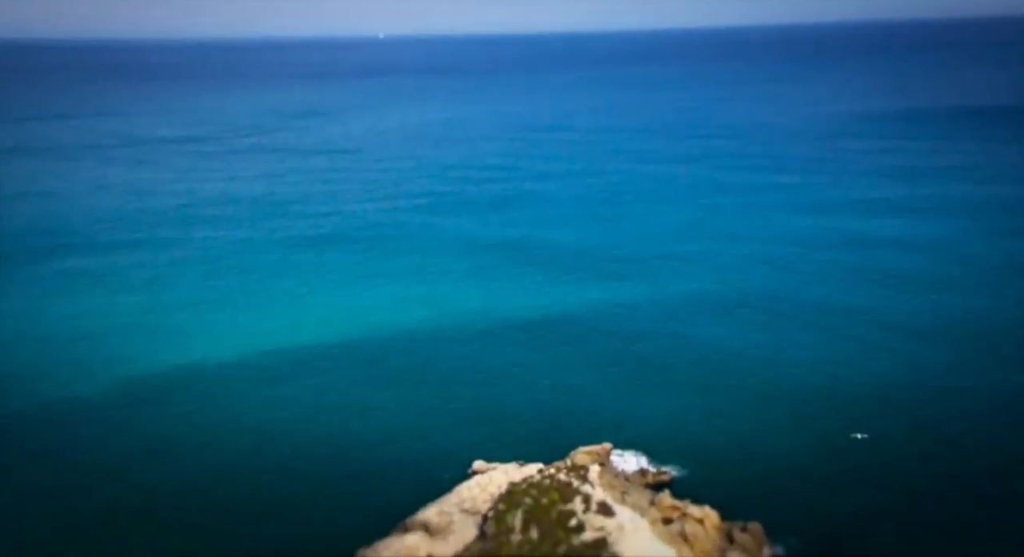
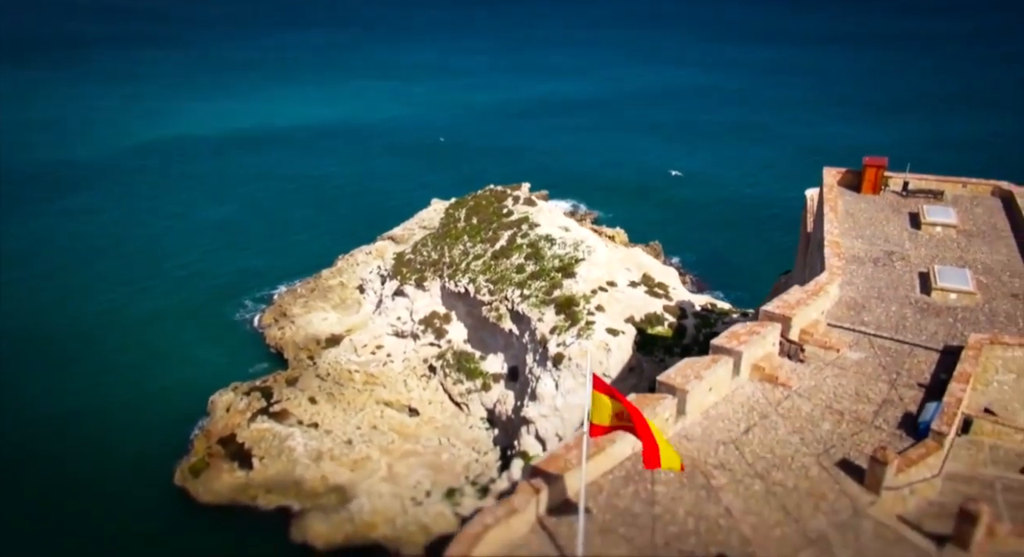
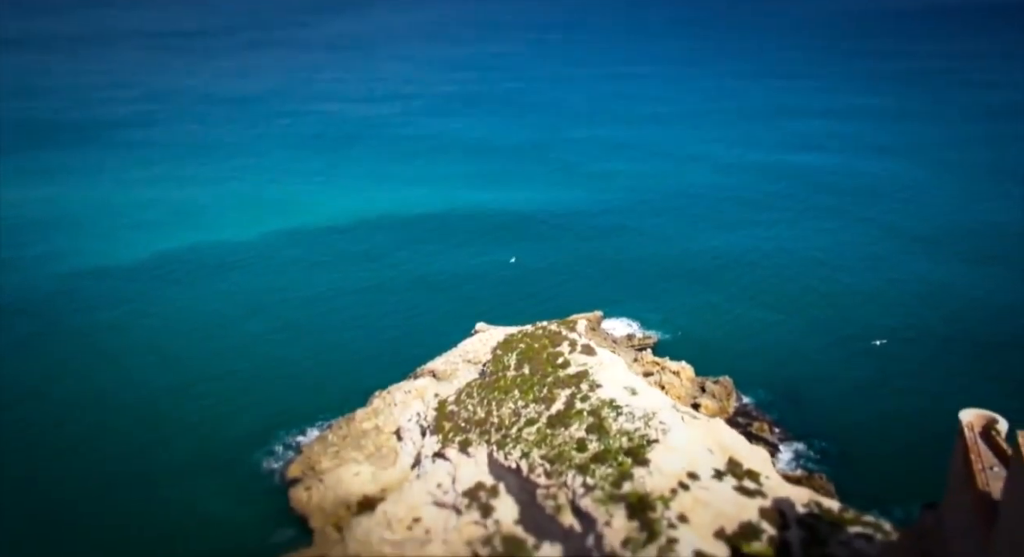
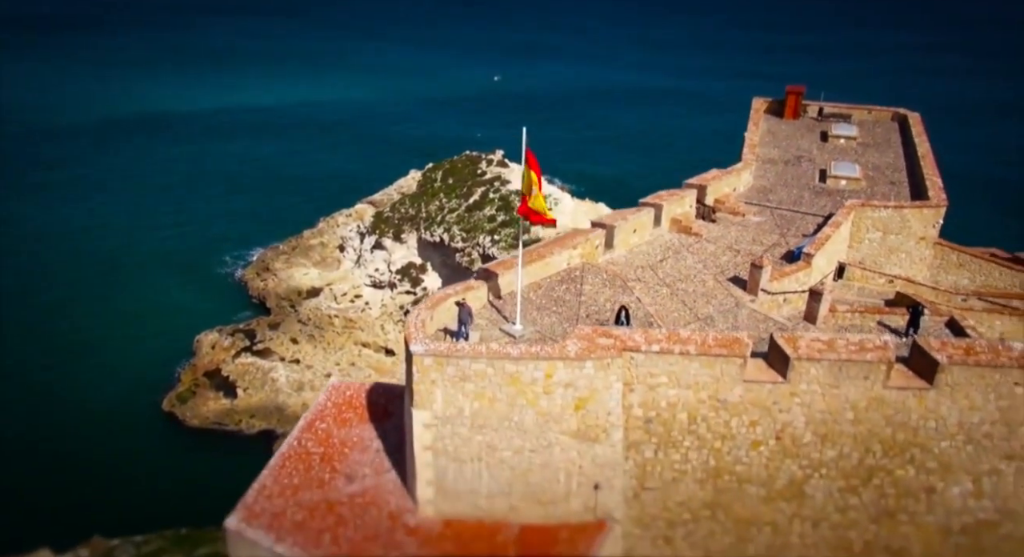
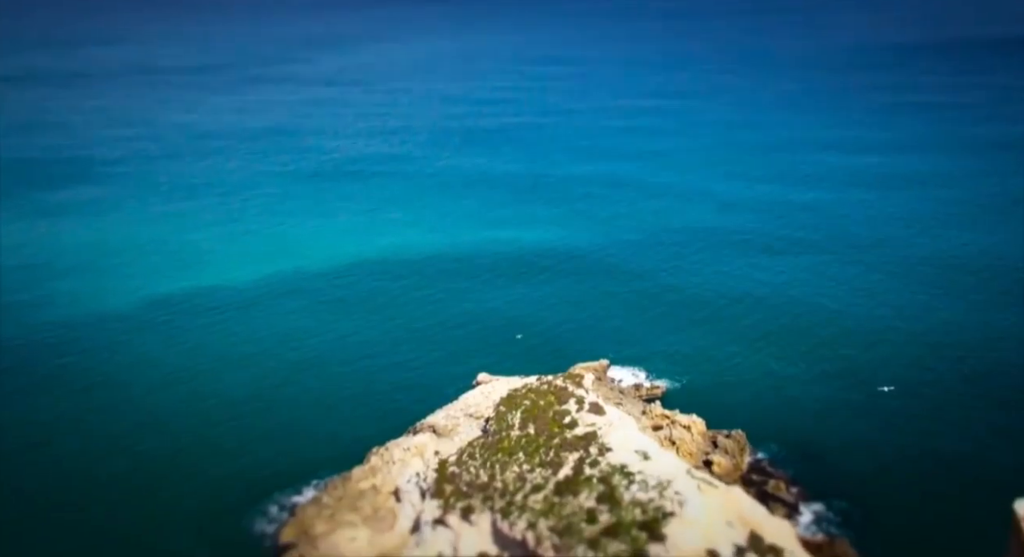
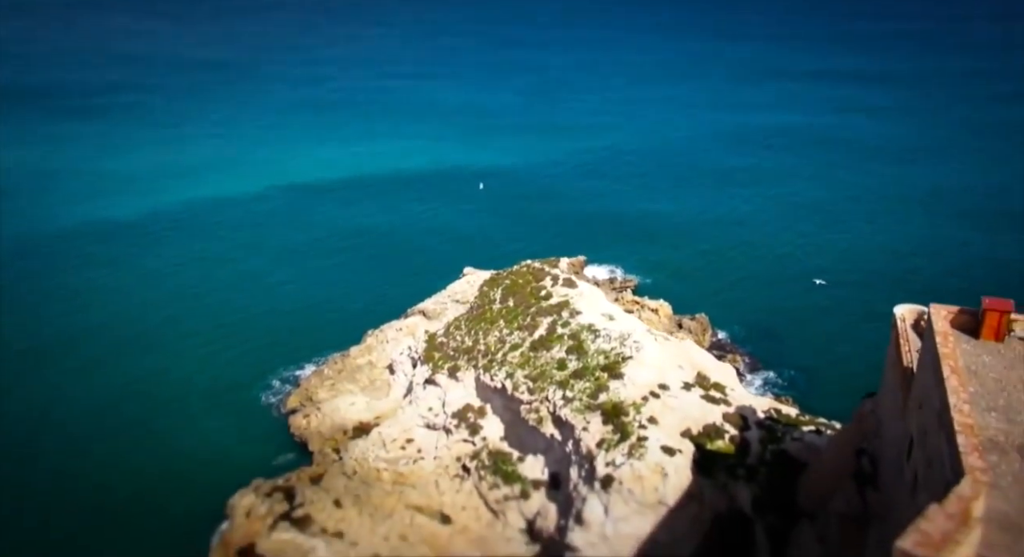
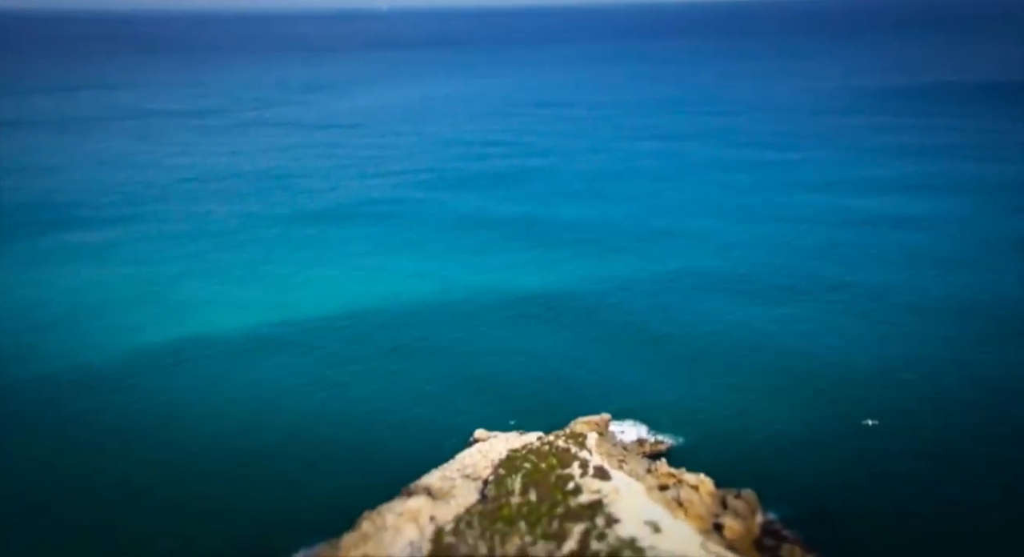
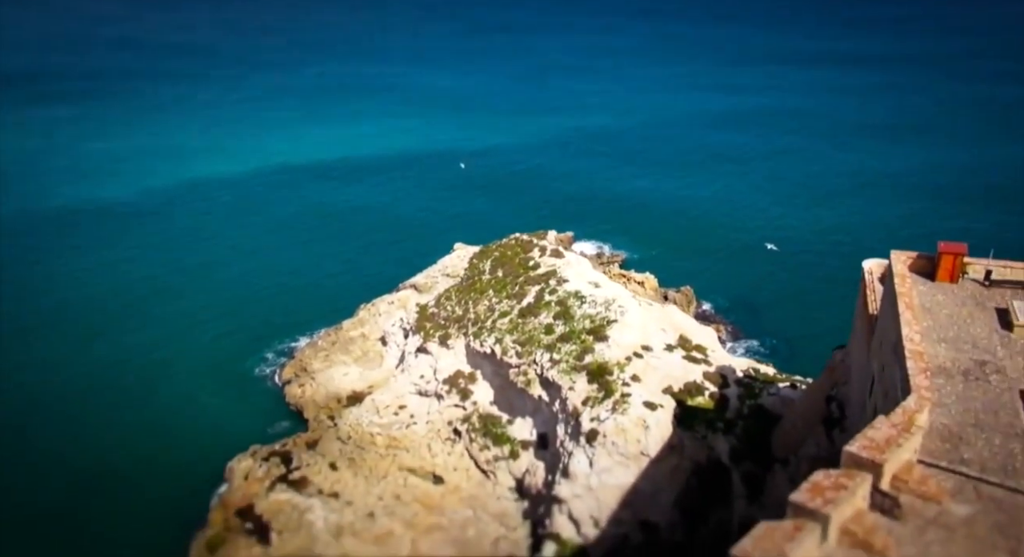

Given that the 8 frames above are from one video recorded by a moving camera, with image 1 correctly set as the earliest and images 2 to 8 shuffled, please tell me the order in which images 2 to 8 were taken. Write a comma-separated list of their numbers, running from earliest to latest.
7, 5, 3, 6, 8, 2, 4
